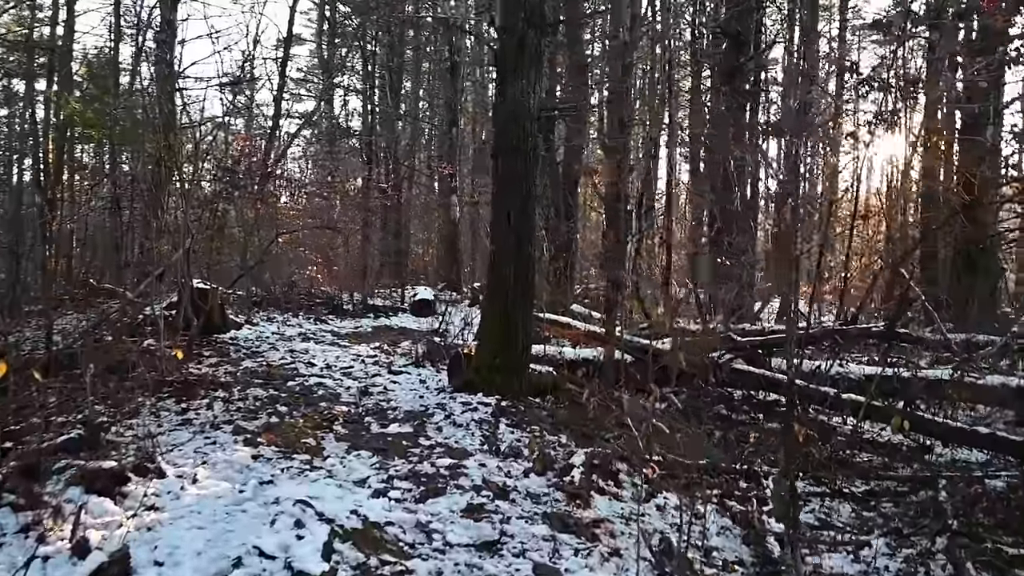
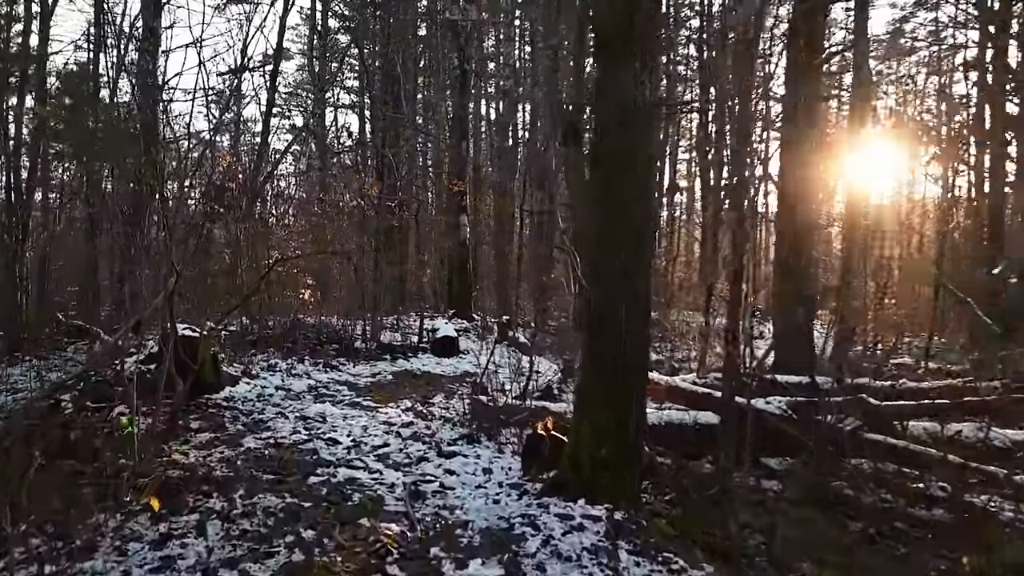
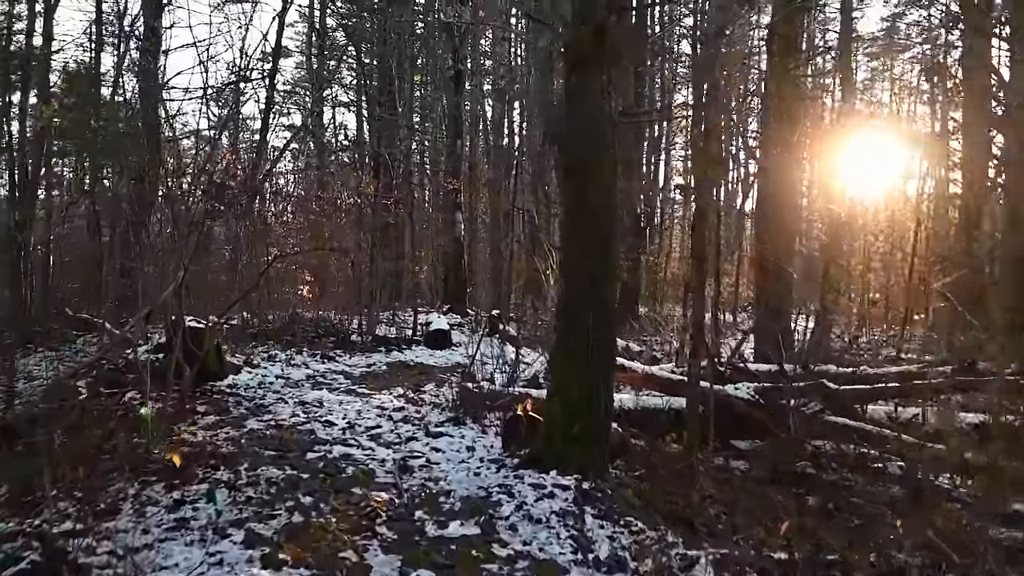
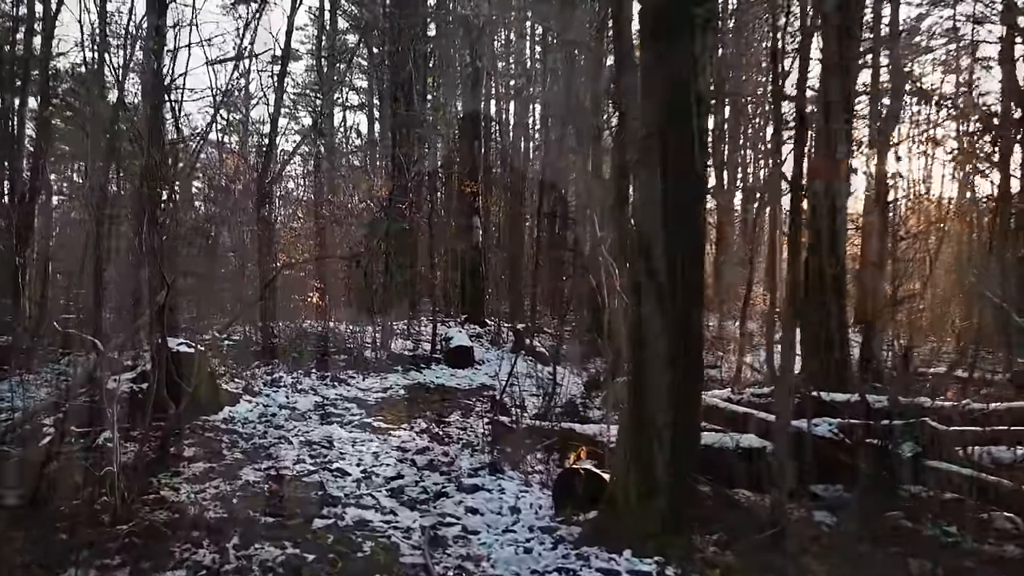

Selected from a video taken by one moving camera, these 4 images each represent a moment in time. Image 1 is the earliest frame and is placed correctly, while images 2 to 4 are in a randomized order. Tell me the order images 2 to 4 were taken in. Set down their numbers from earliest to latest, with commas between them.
3, 2, 4
